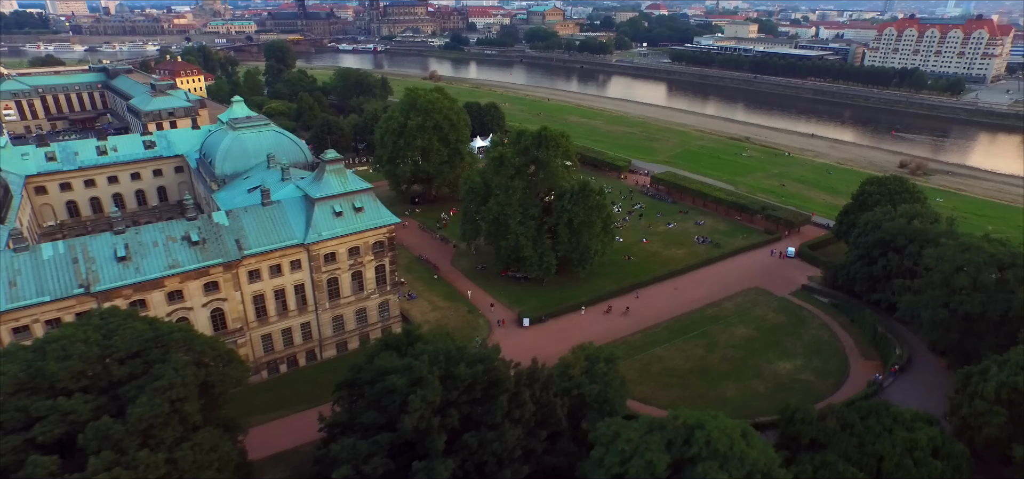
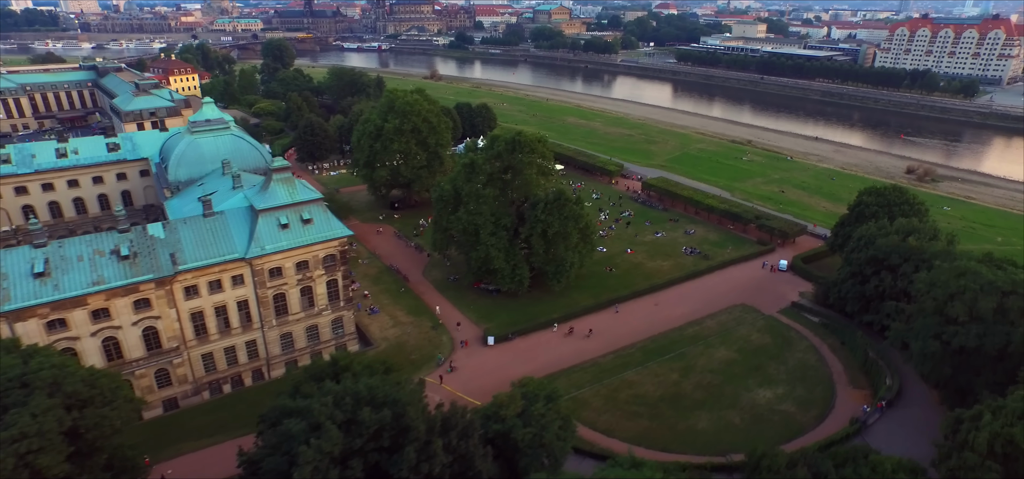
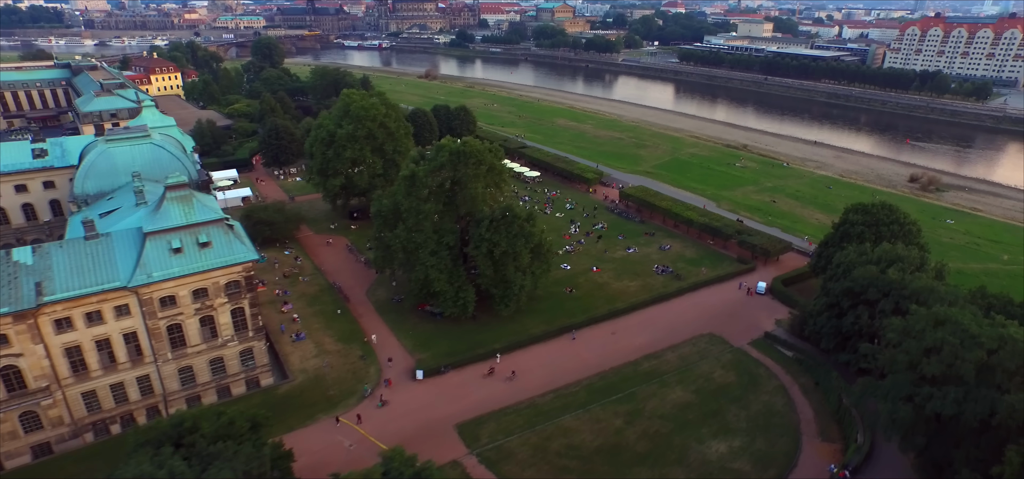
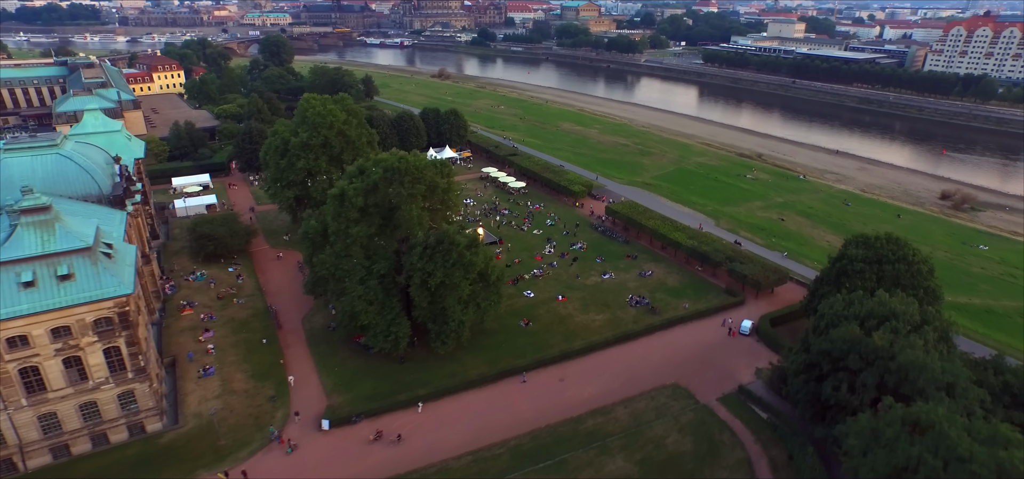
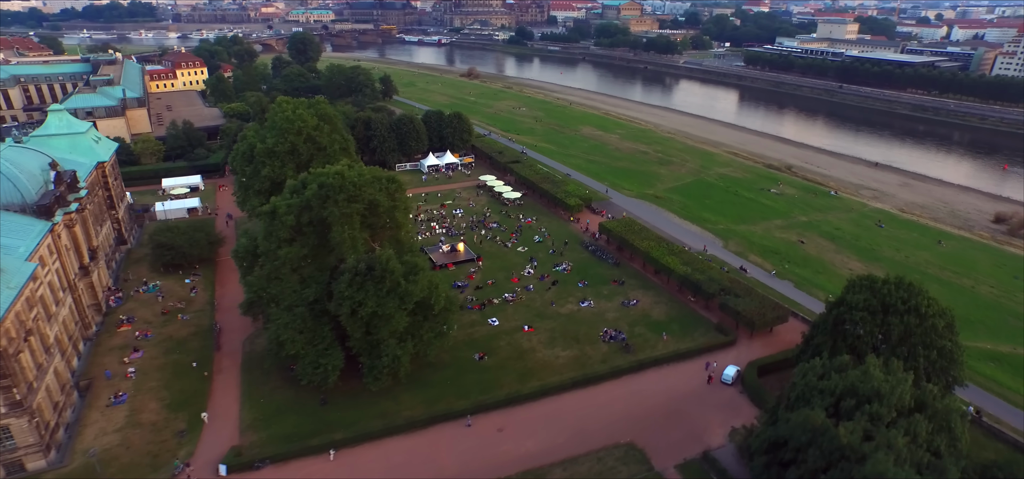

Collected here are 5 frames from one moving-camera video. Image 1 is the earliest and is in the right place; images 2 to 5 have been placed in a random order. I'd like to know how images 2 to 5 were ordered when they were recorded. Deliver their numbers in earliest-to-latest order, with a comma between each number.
2, 3, 4, 5
